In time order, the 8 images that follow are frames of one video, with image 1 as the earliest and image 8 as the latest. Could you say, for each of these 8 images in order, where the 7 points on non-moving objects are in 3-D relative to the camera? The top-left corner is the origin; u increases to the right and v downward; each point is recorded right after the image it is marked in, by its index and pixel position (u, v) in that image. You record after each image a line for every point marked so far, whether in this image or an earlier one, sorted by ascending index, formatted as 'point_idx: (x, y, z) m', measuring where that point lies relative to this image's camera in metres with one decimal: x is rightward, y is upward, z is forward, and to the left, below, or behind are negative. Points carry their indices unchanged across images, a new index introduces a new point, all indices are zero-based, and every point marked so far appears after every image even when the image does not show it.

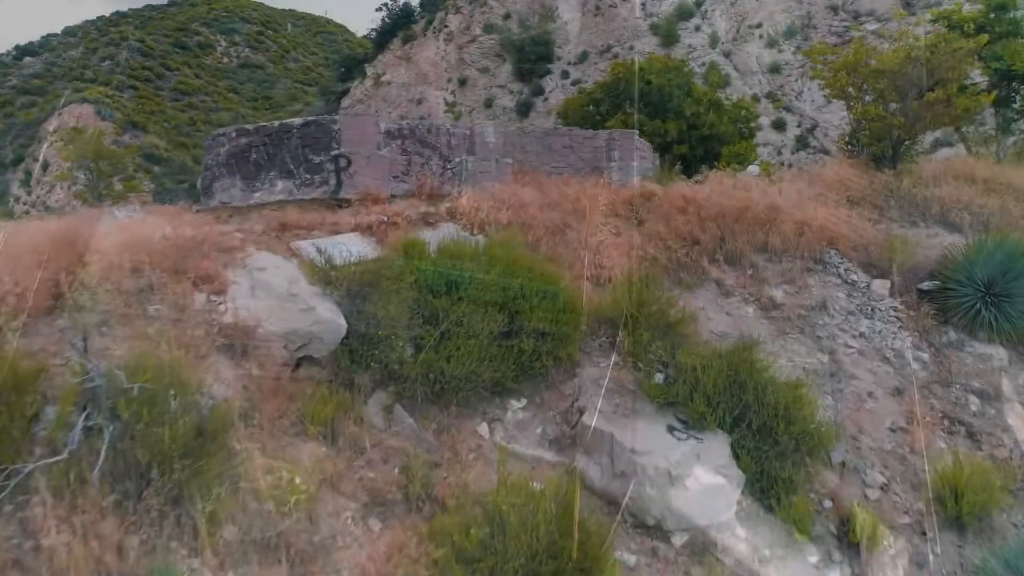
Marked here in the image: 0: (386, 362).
0: (-0.9, -0.6, +5.7) m
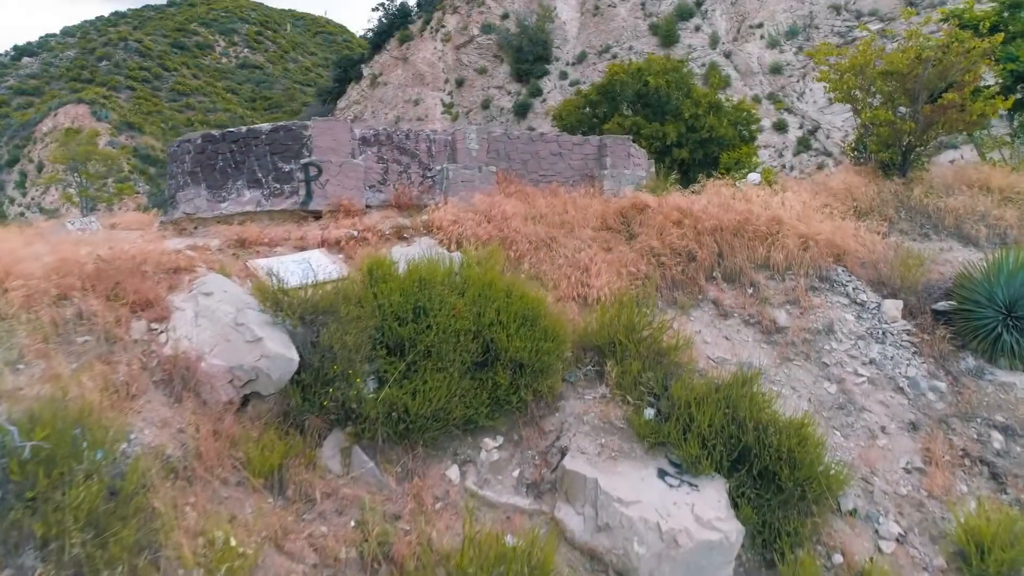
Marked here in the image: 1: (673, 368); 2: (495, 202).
0: (-1.1, -0.7, +5.1) m
1: (+1.3, -0.6, +6.2) m
2: (-0.2, +0.9, +8.2) m
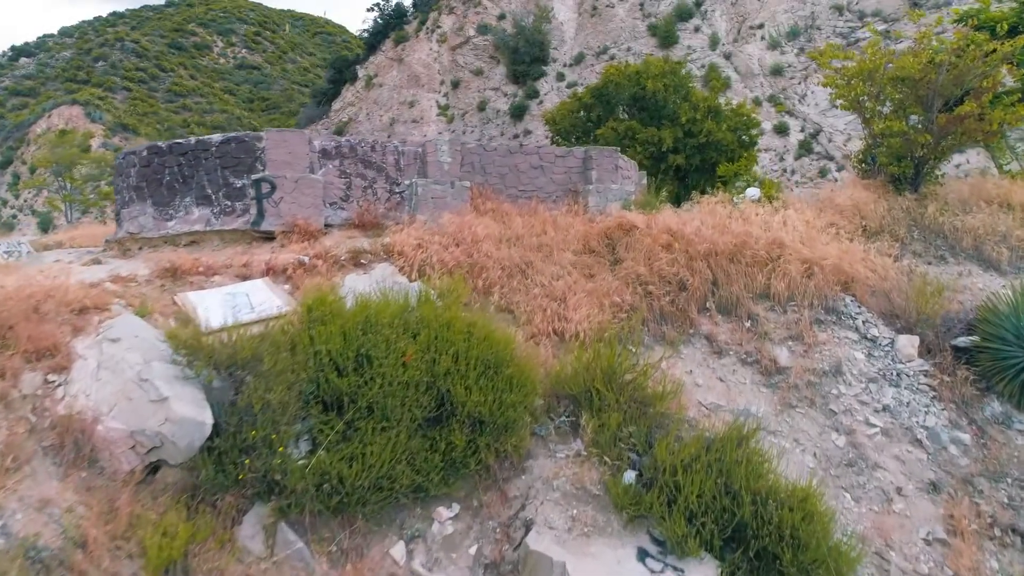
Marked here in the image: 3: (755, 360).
0: (-1.4, -1.0, +4.3) m
1: (+1.0, -0.9, +5.4) m
2: (-0.5, +0.6, +7.4) m
3: (+2.0, -0.6, +6.2) m
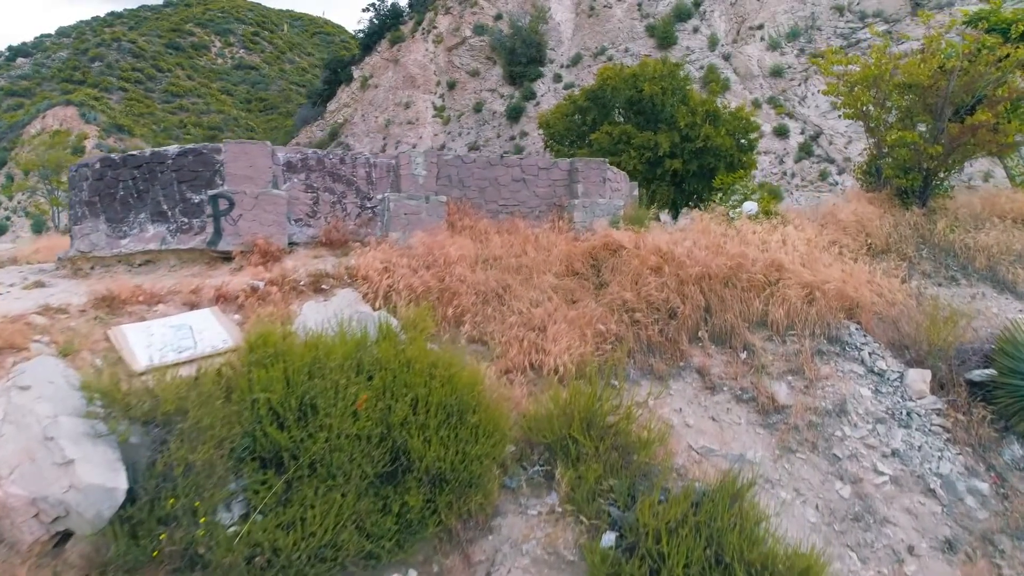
0: (-1.6, -1.2, +3.8) m
1: (+0.8, -1.1, +4.8) m
2: (-0.7, +0.4, +6.9) m
3: (+1.8, -0.8, +5.7) m
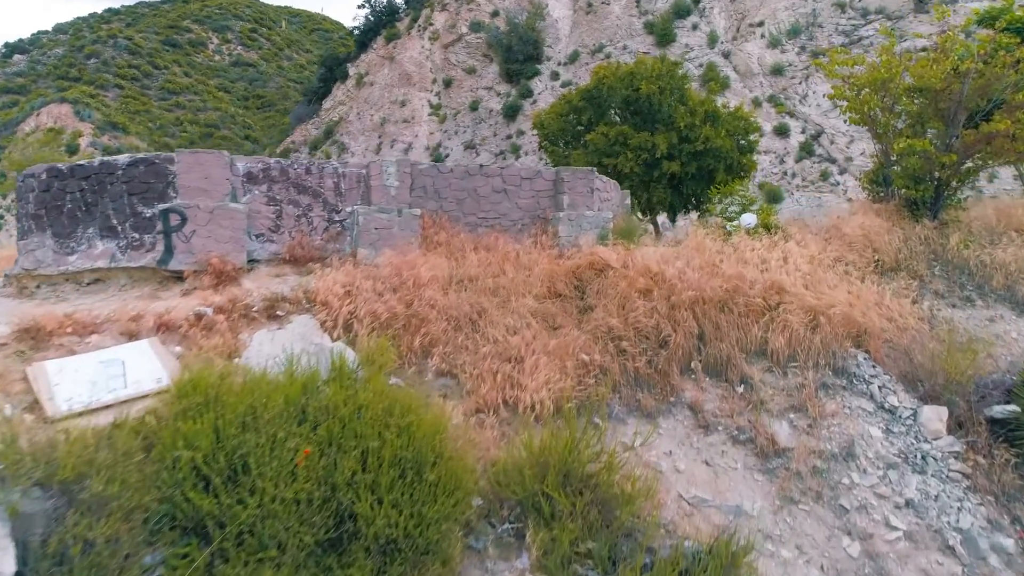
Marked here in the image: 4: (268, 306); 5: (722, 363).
0: (-1.8, -1.4, +3.2) m
1: (+0.6, -1.3, +4.3) m
2: (-0.8, +0.2, +6.3) m
3: (+1.6, -1.0, +5.1) m
4: (-1.8, -0.1, +5.7) m
5: (+1.5, -0.5, +5.6) m
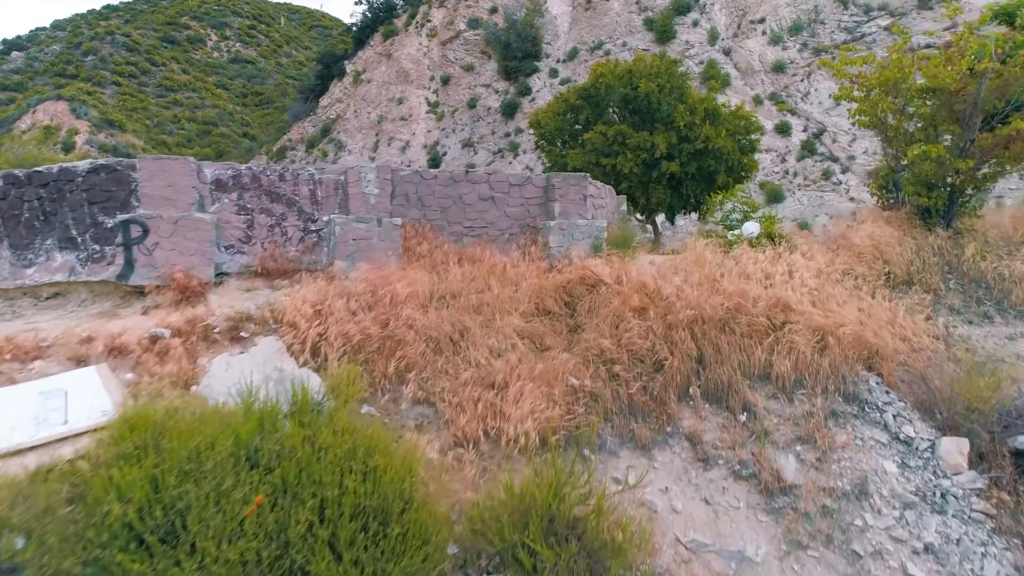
0: (-1.9, -1.6, +2.8) m
1: (+0.5, -1.5, +3.9) m
2: (-1.0, +0.1, +5.9) m
3: (+1.5, -1.1, +4.7) m
4: (-1.9, -0.3, +5.3) m
5: (+1.4, -0.7, +5.2) m
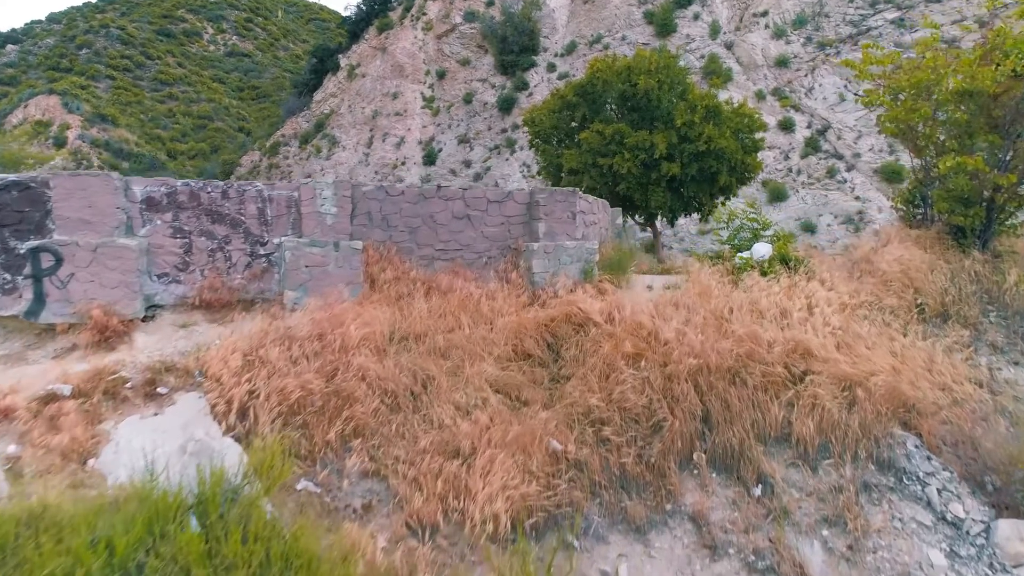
0: (-2.0, -1.8, +2.0) m
1: (+0.3, -1.7, +3.0) m
2: (-1.1, -0.2, +5.1) m
3: (+1.3, -1.4, +3.9) m
4: (-2.1, -0.5, +4.4) m
5: (+1.2, -0.9, +4.3) m
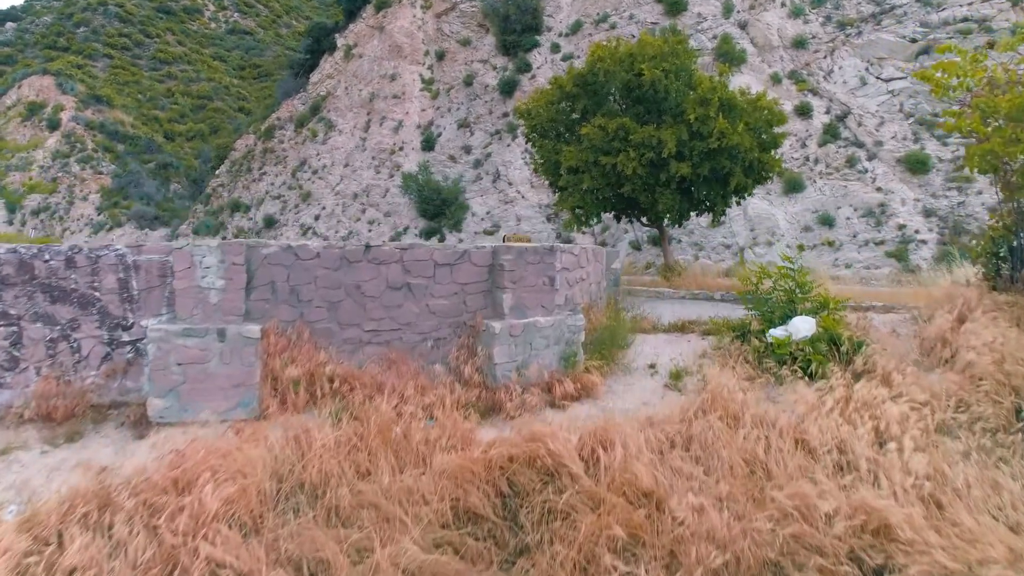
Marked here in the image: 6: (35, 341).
0: (-2.4, -2.5, +0.5) m
1: (0.0, -2.4, +1.5) m
2: (-1.4, -0.7, +3.5) m
3: (+1.0, -2.0, +2.3) m
4: (-2.3, -1.1, +2.9) m
5: (+0.9, -1.5, +2.8) m
6: (-2.5, -0.3, +4.2) m
